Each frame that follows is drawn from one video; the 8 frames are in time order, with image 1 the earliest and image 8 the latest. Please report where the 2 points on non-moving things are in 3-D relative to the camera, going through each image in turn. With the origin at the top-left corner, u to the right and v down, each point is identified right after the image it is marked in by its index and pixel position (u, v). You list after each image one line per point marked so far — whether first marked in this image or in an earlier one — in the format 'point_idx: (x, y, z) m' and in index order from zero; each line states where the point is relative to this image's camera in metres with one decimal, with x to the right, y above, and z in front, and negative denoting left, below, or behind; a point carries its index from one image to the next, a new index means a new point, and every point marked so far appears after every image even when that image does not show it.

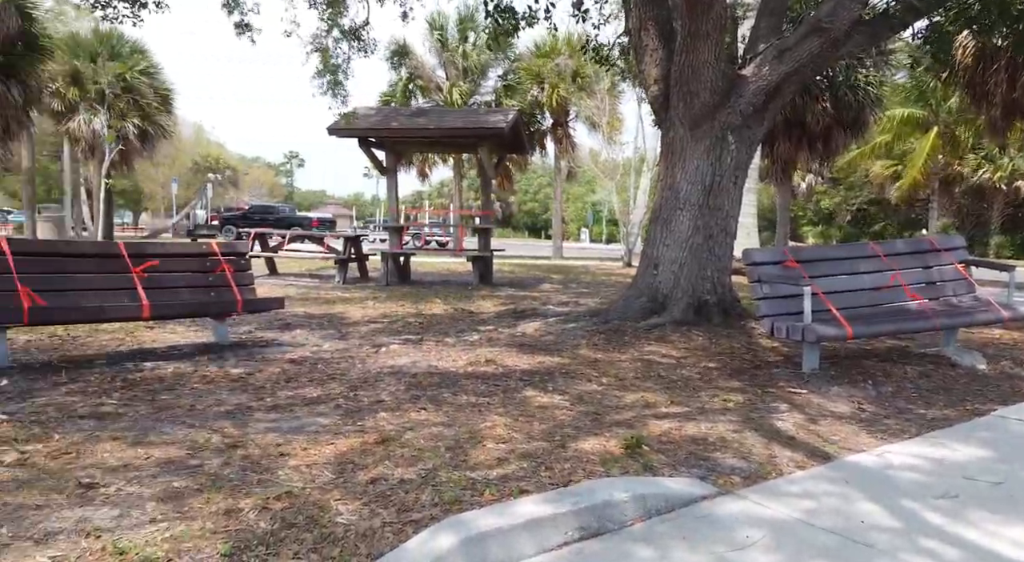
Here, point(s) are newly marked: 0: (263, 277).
0: (-3.9, +0.1, +12.5) m
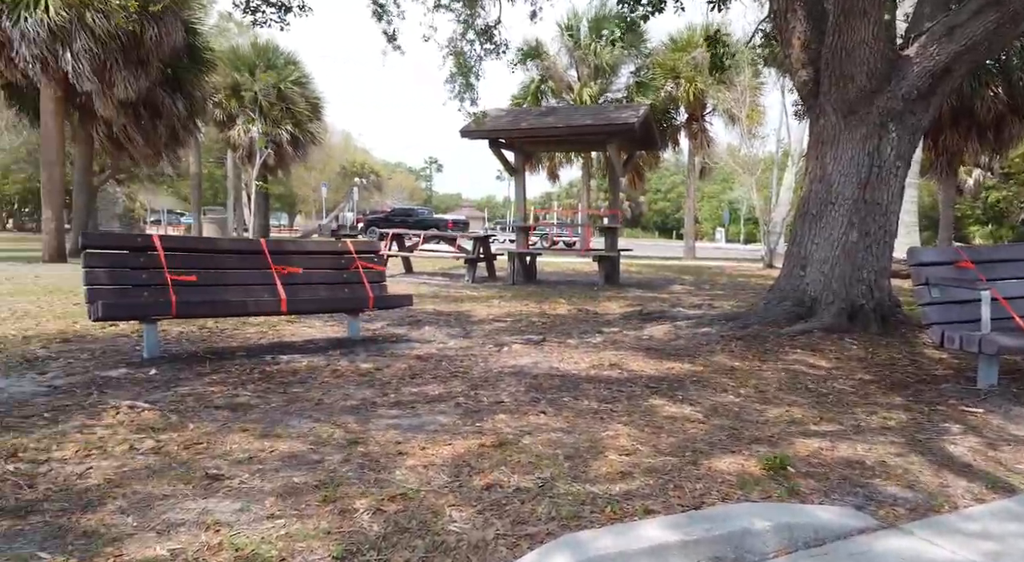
0: (-1.9, +0.1, +12.8) m
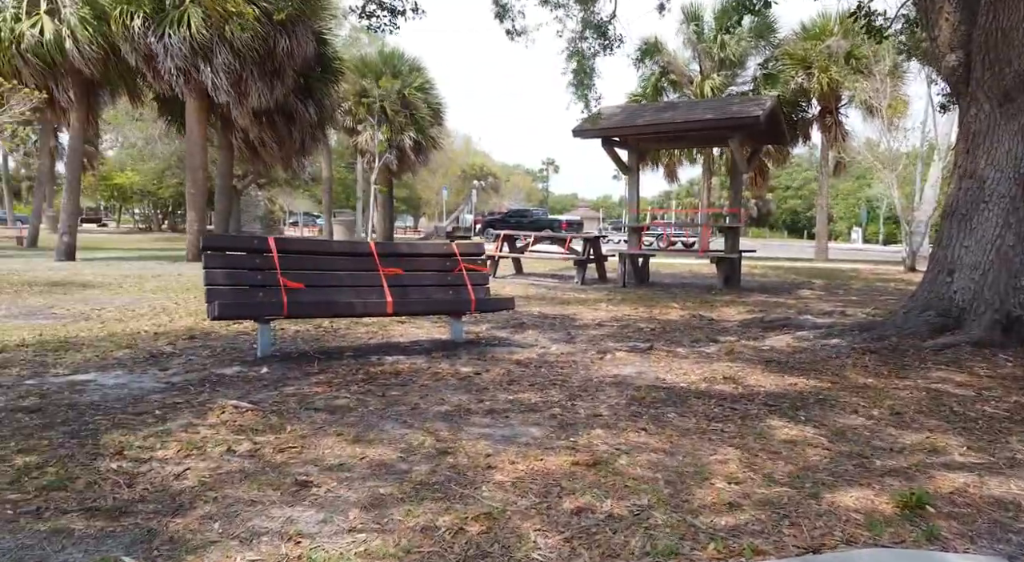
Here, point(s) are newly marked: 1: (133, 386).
0: (-0.1, +0.1, +12.8) m
1: (-2.1, -0.6, +4.6) m
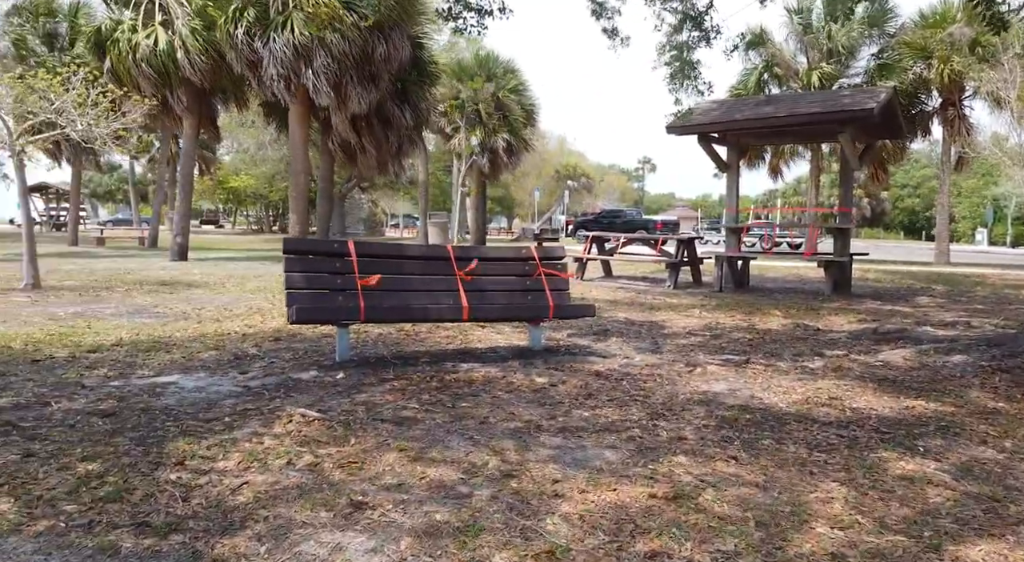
0: (+1.3, 0.0, +12.4) m
1: (-1.7, -0.6, +4.6) m
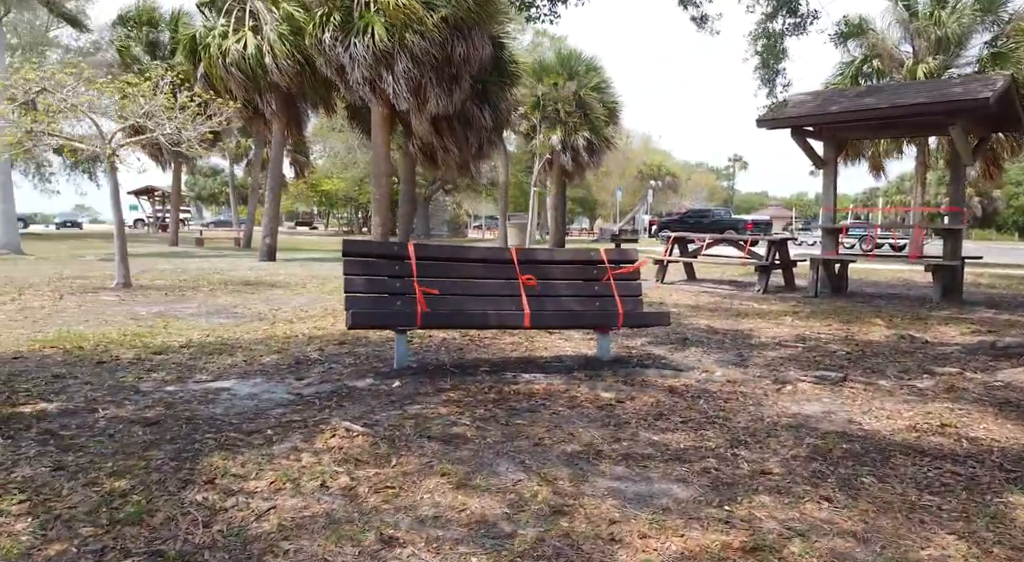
0: (+2.5, 0.0, +11.9) m
1: (-1.3, -0.6, +4.4) m
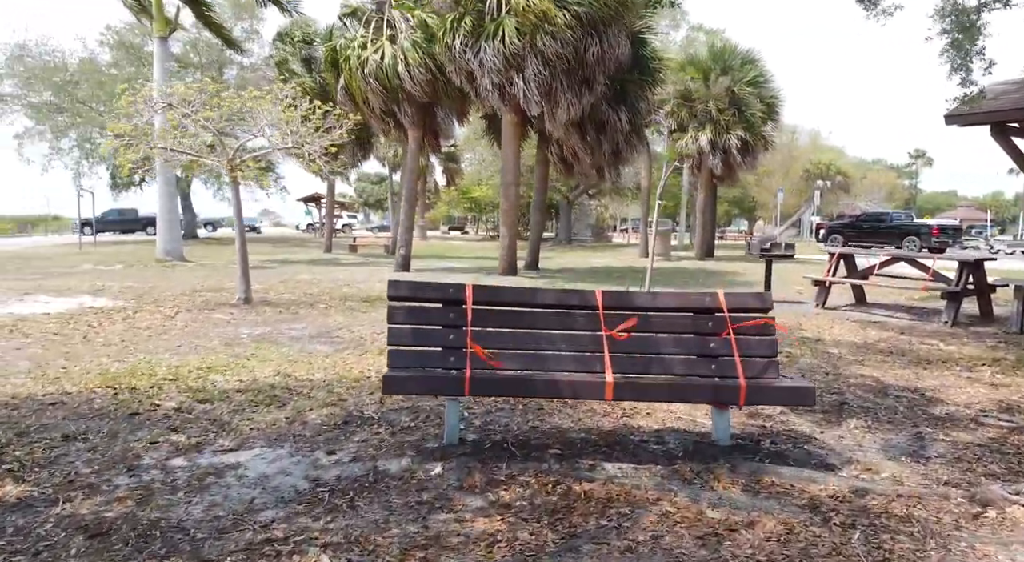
0: (+4.1, -0.3, +10.1) m
1: (-1.0, -0.9, +3.5) m
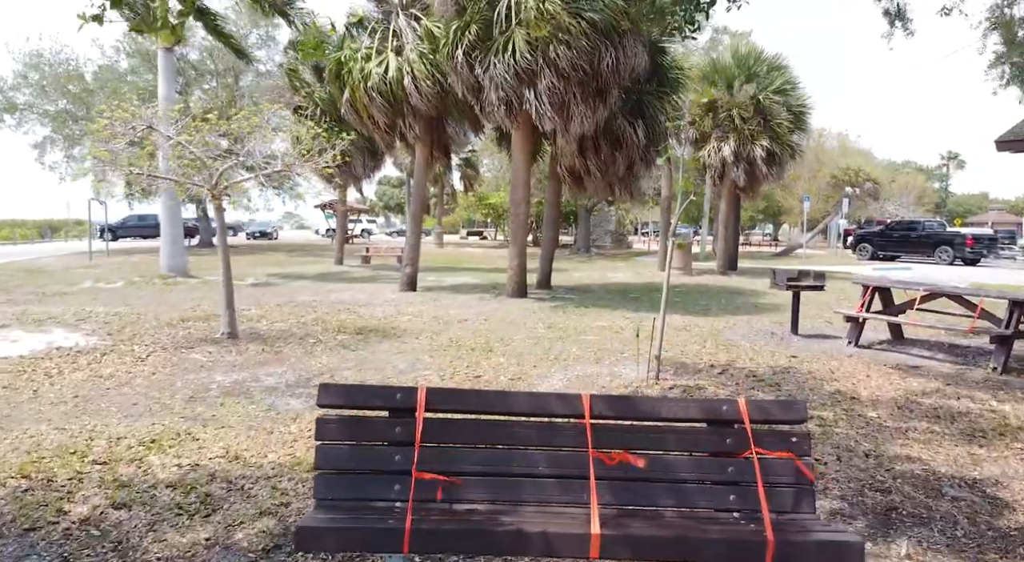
0: (+4.1, -0.8, +9.2) m
1: (-1.2, -1.3, +2.7) m
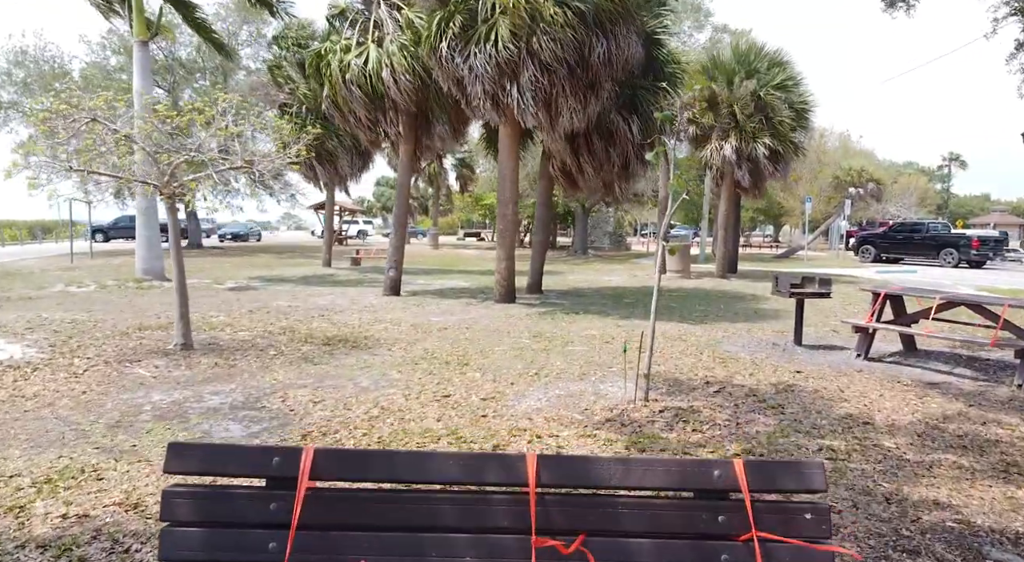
0: (+3.9, -0.8, +8.3) m
1: (-1.4, -1.3, +1.9) m
